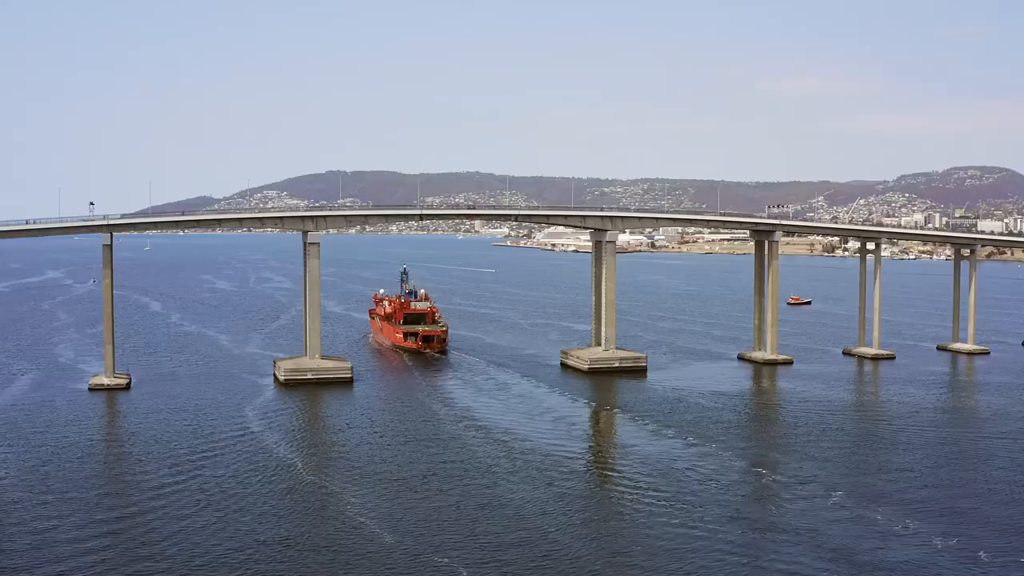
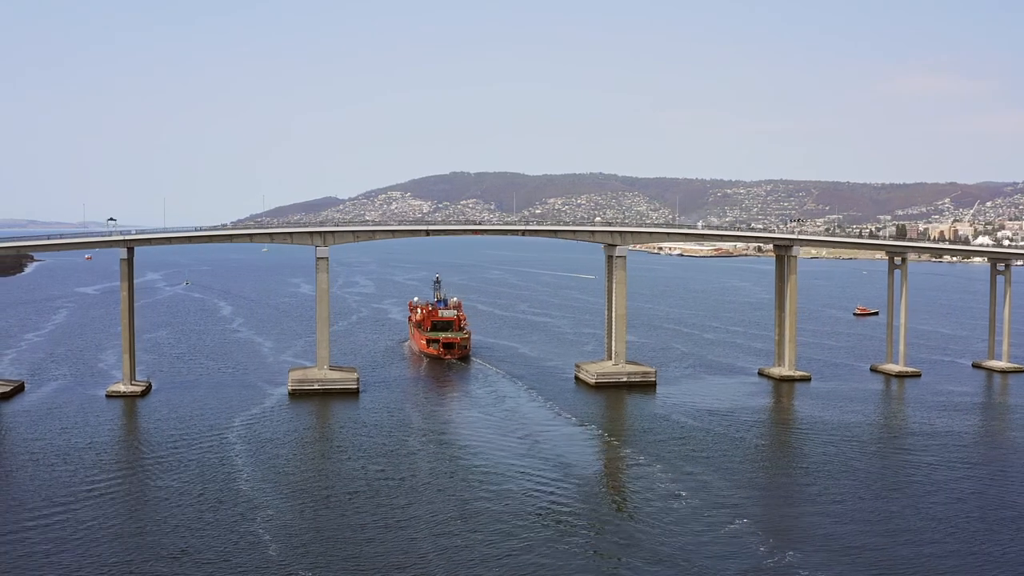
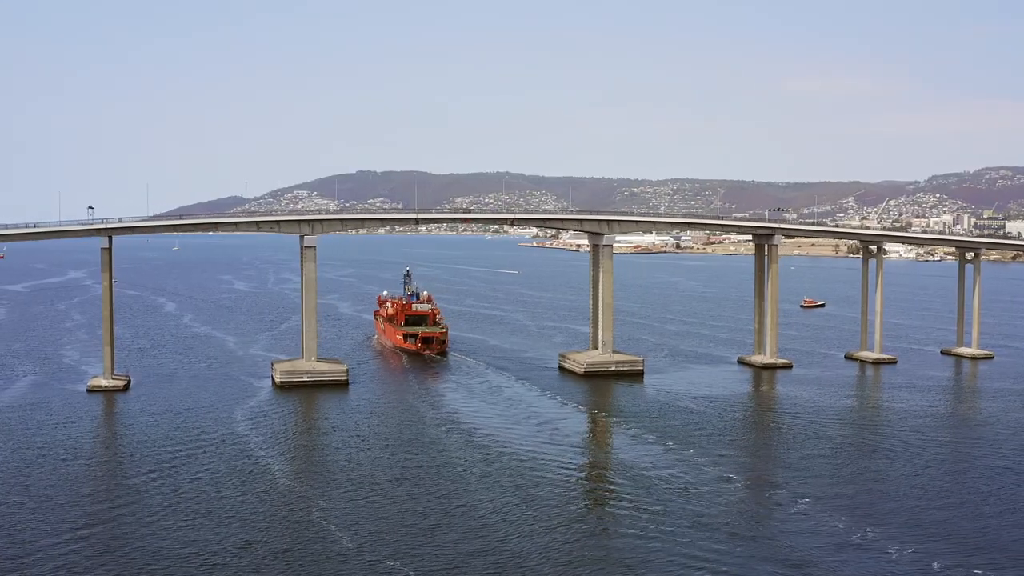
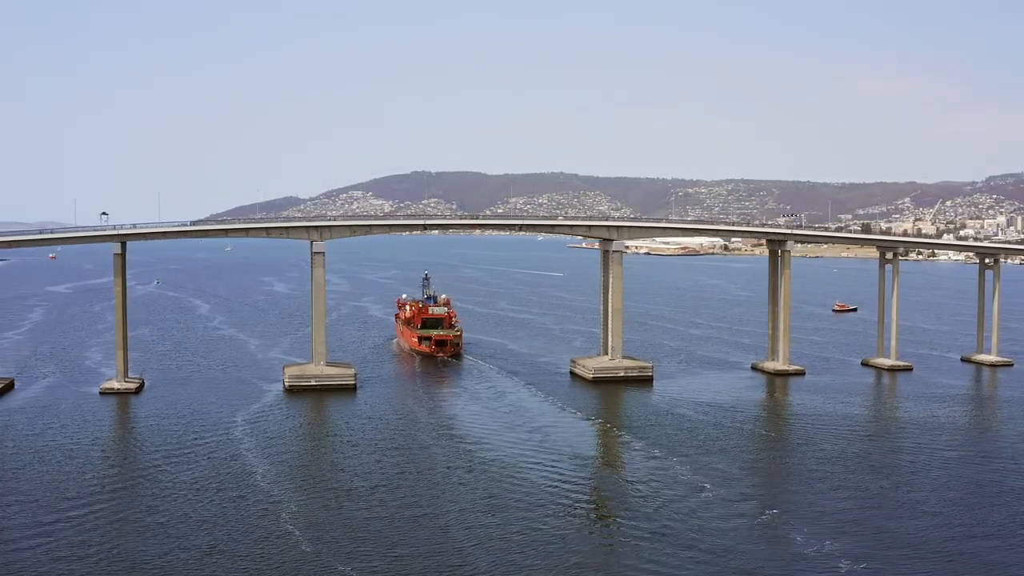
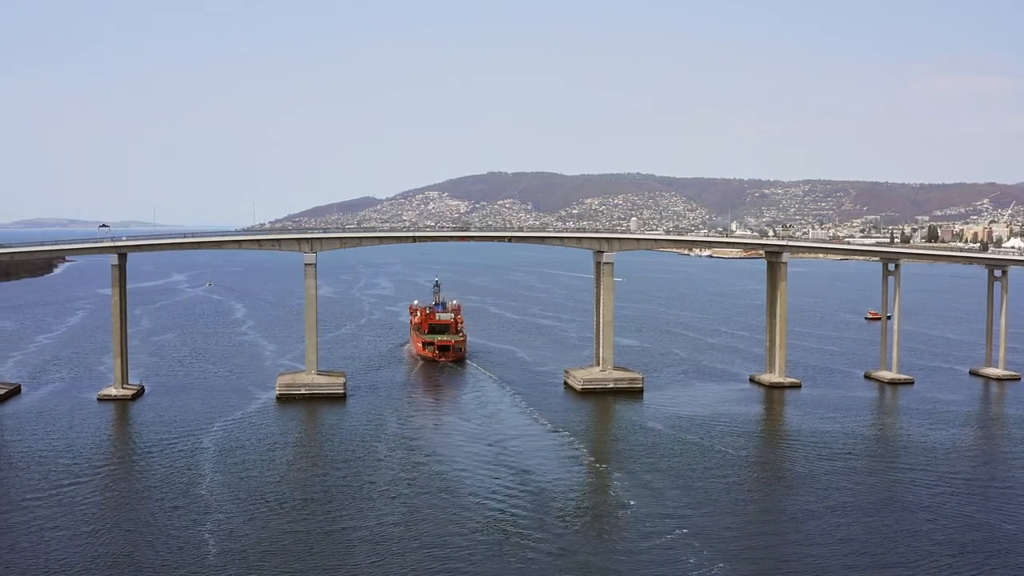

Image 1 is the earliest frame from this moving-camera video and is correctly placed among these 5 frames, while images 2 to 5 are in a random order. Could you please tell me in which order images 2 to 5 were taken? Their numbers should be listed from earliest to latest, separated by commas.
3, 4, 2, 5
